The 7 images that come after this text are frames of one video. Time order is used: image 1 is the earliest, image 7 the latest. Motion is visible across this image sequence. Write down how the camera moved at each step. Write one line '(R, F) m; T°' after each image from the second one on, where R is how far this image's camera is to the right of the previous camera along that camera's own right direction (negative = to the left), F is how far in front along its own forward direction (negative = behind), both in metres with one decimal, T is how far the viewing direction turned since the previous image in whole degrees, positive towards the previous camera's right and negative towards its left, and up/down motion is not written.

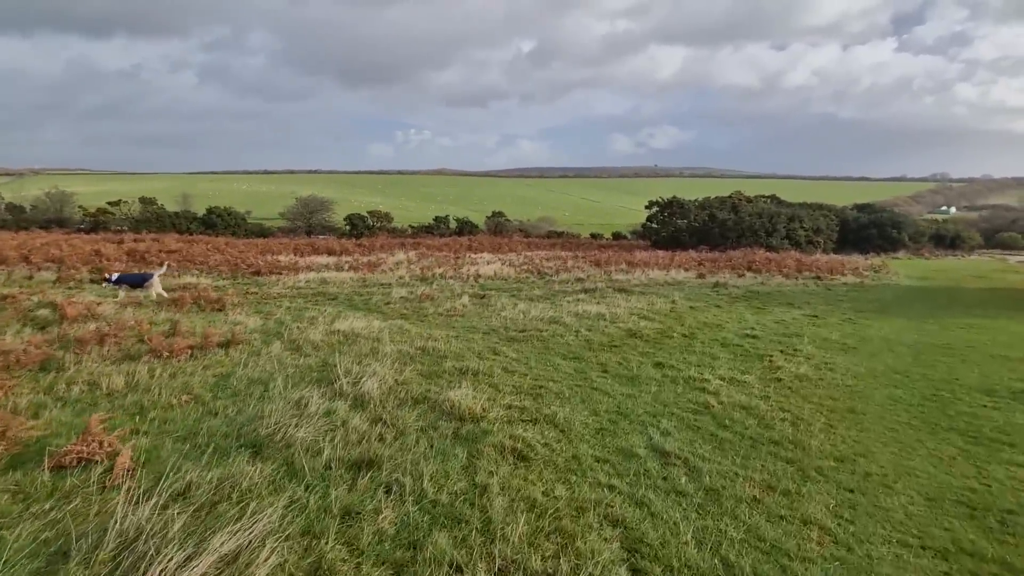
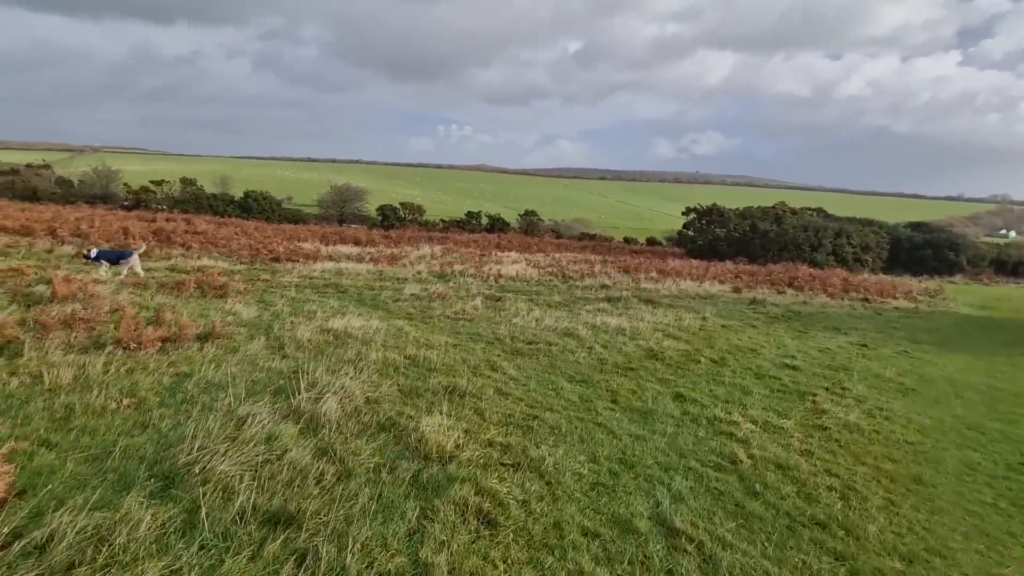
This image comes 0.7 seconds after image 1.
(+0.4, +1.0) m; -3°
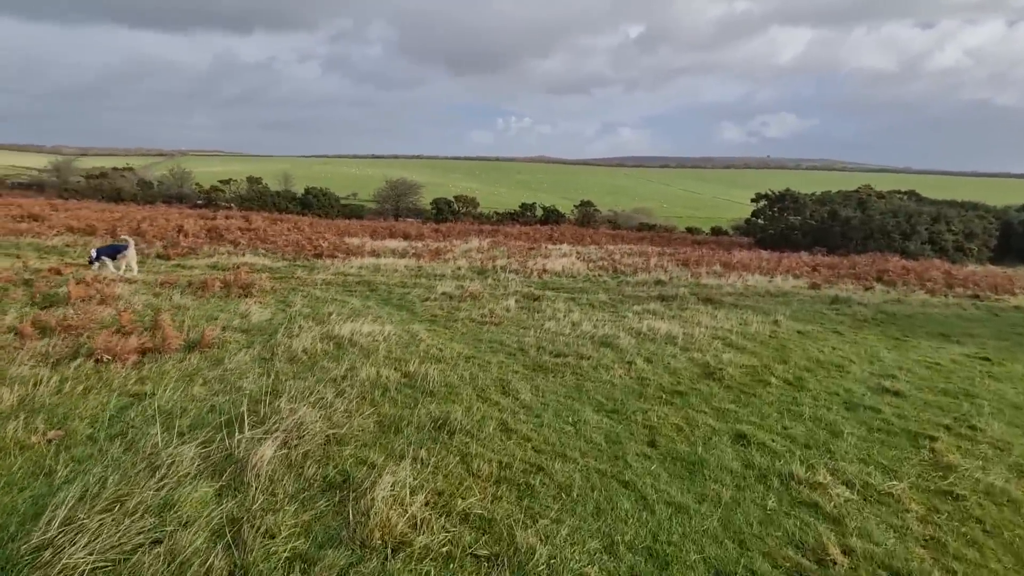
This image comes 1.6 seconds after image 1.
(+0.5, +1.4) m; -7°
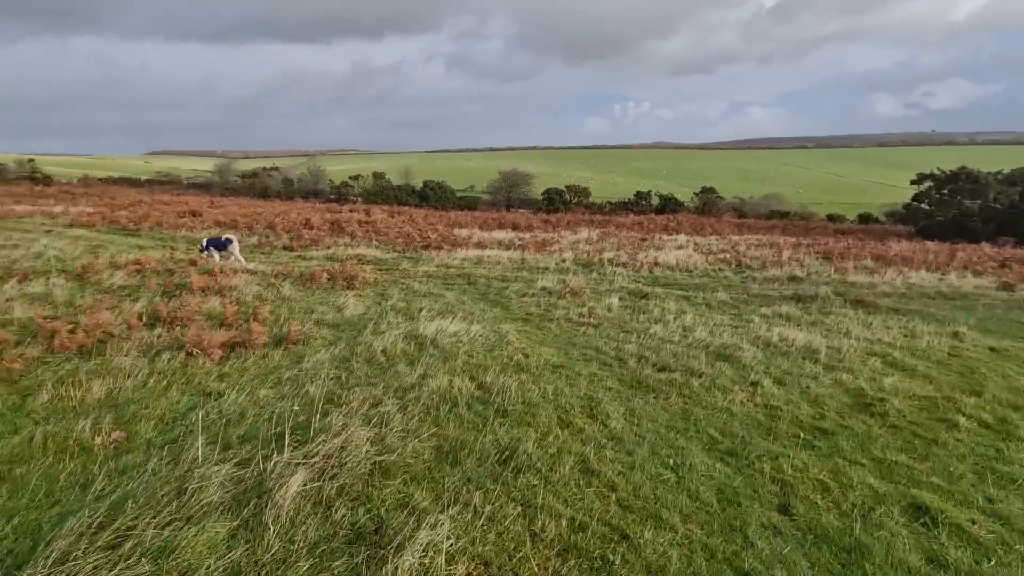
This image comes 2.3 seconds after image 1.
(+0.2, +1.0) m; -12°
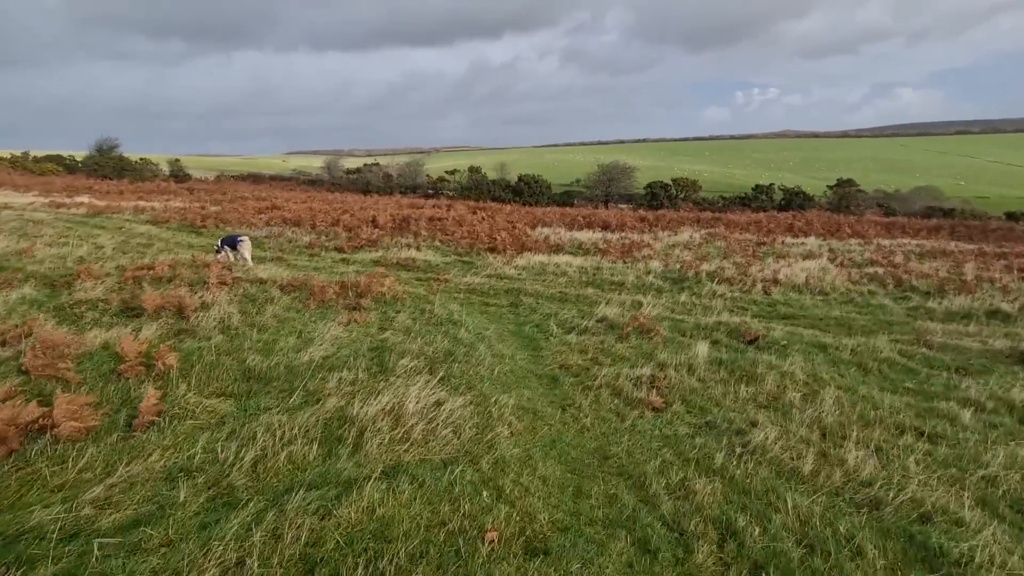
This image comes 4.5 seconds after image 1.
(+1.0, +3.6) m; -11°
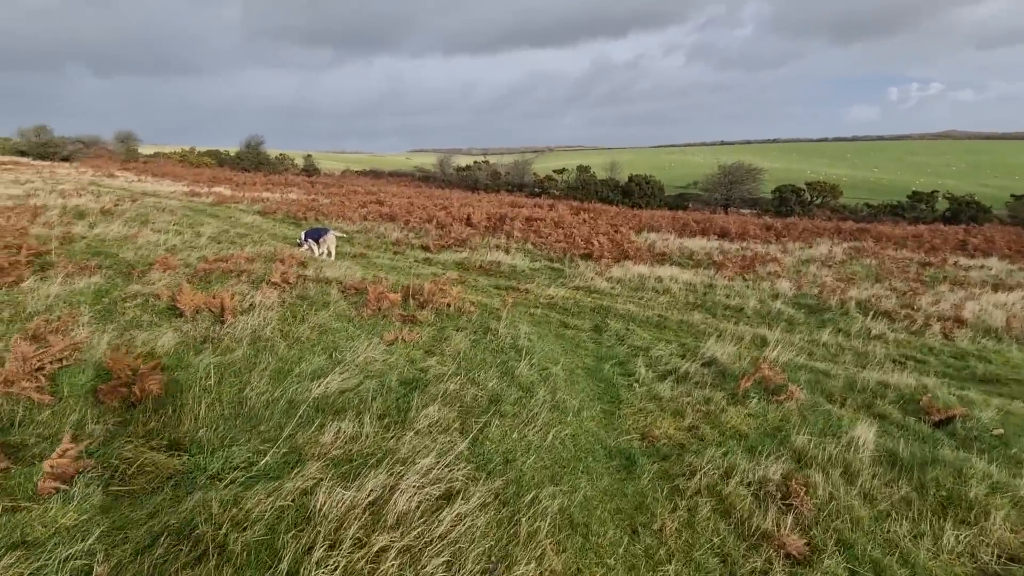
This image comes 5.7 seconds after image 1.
(+0.3, +1.9) m; -12°
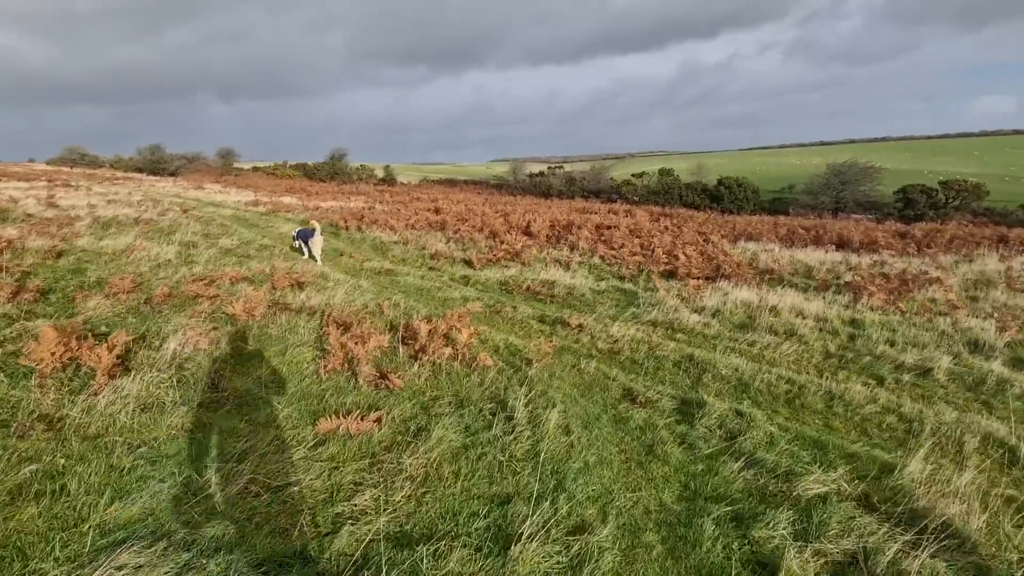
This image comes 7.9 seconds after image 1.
(+0.5, +3.5) m; -9°
